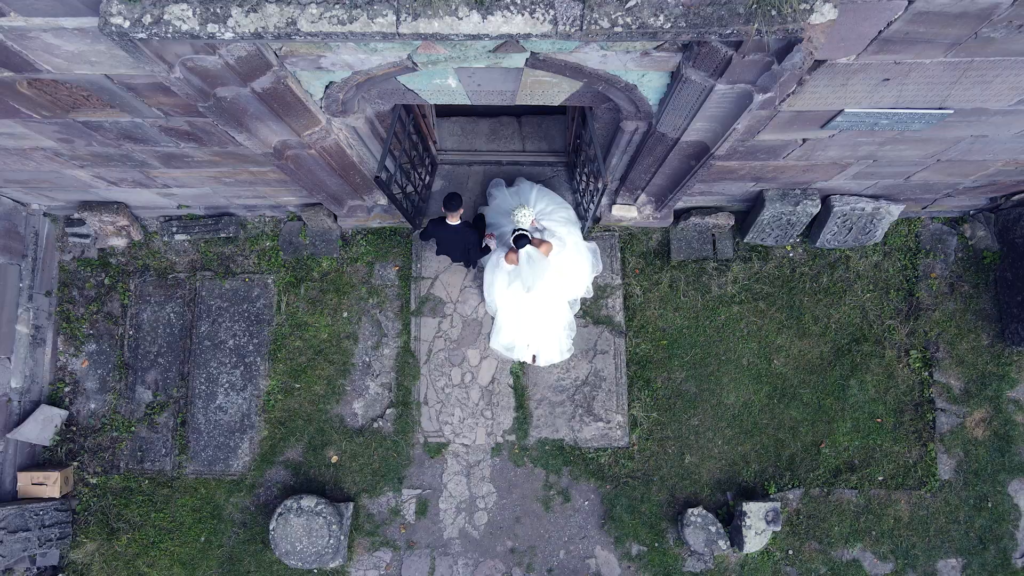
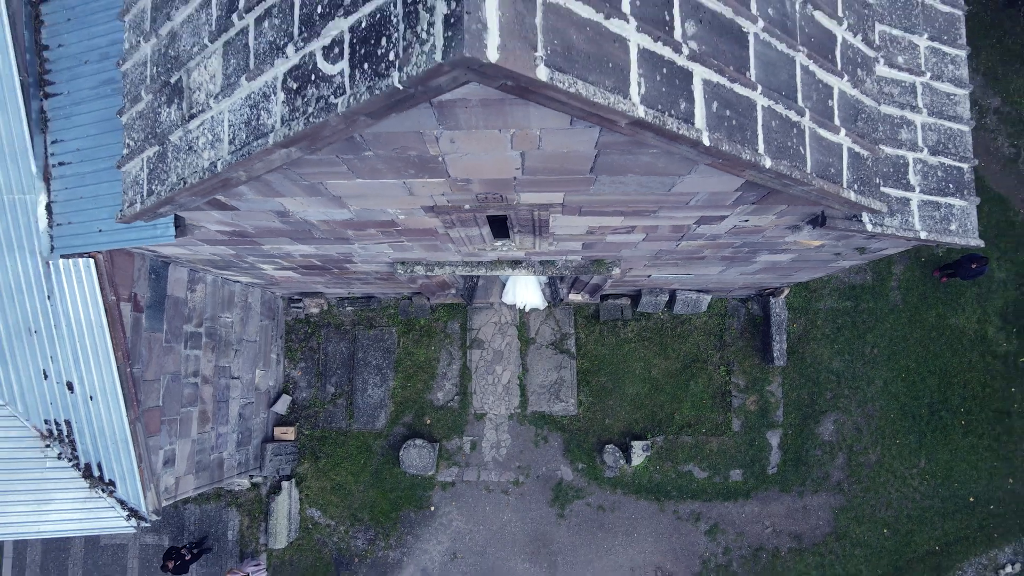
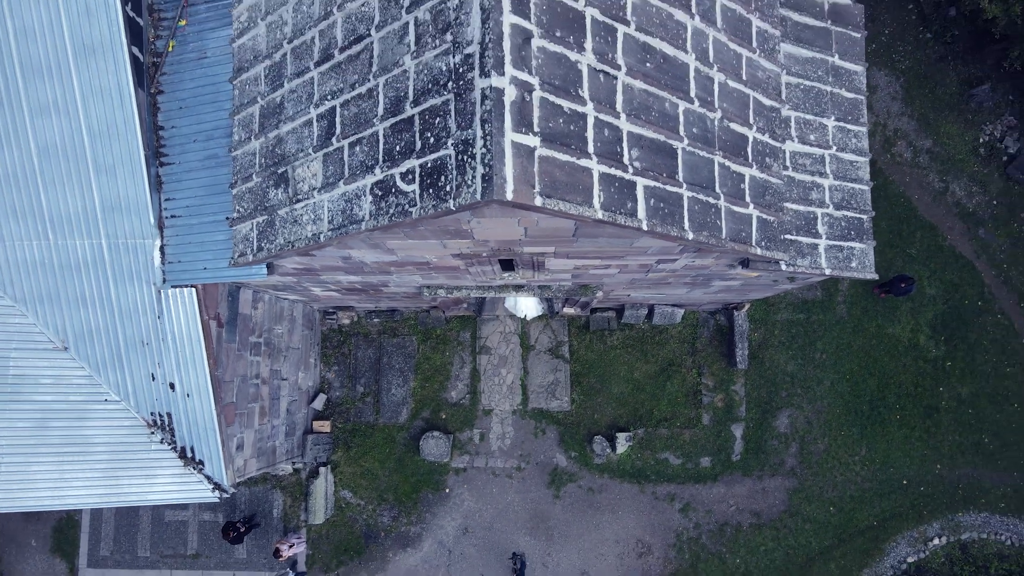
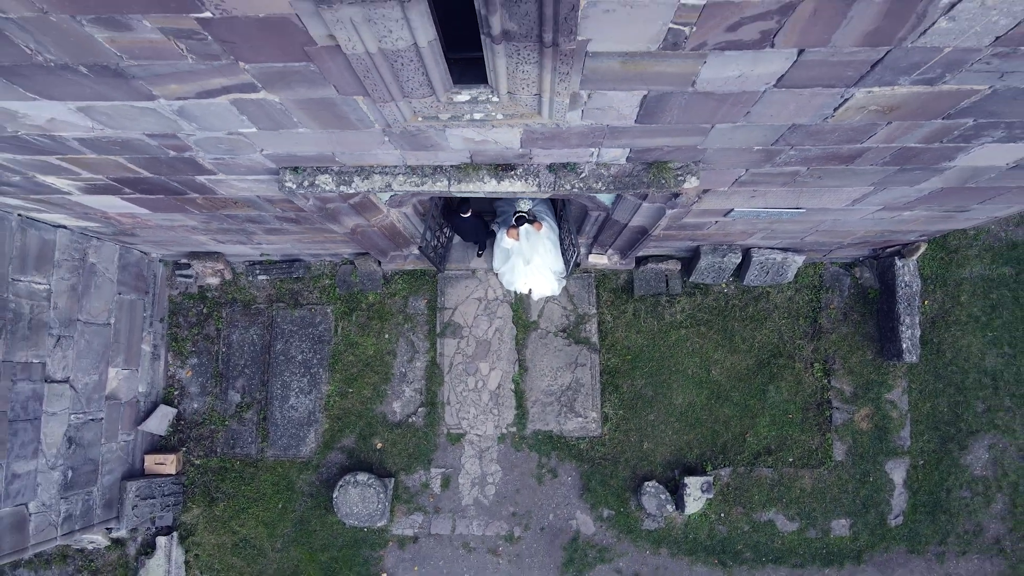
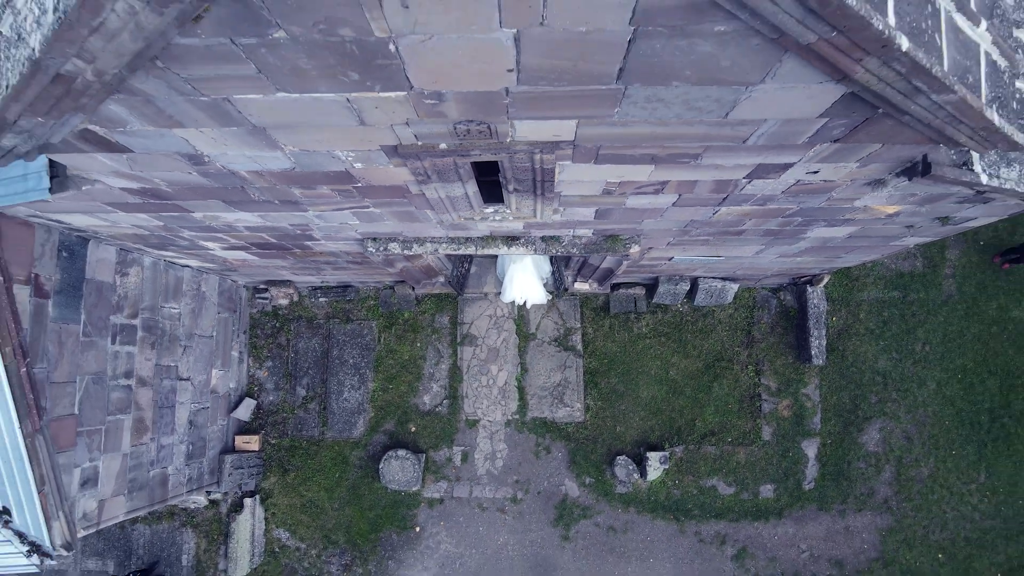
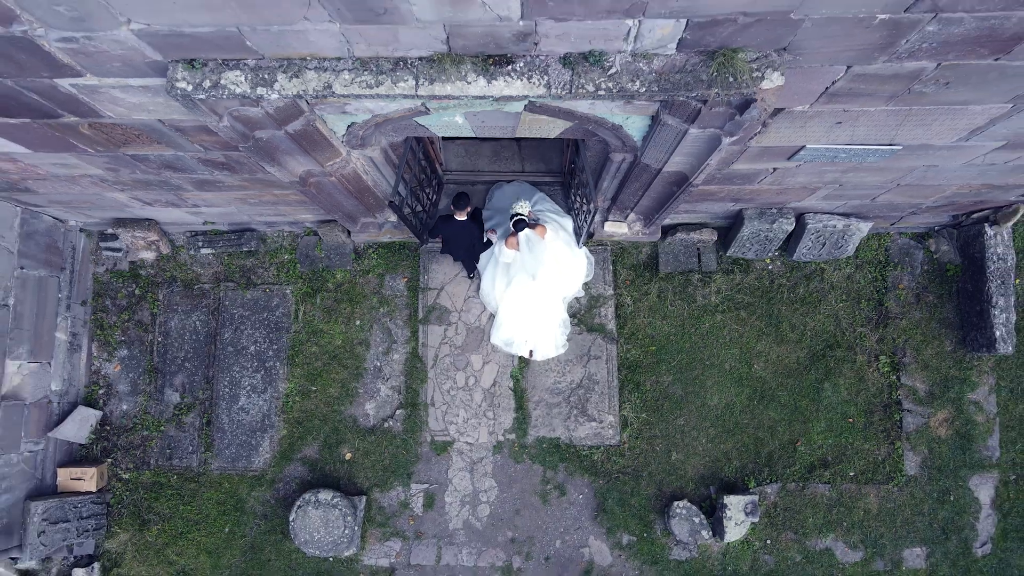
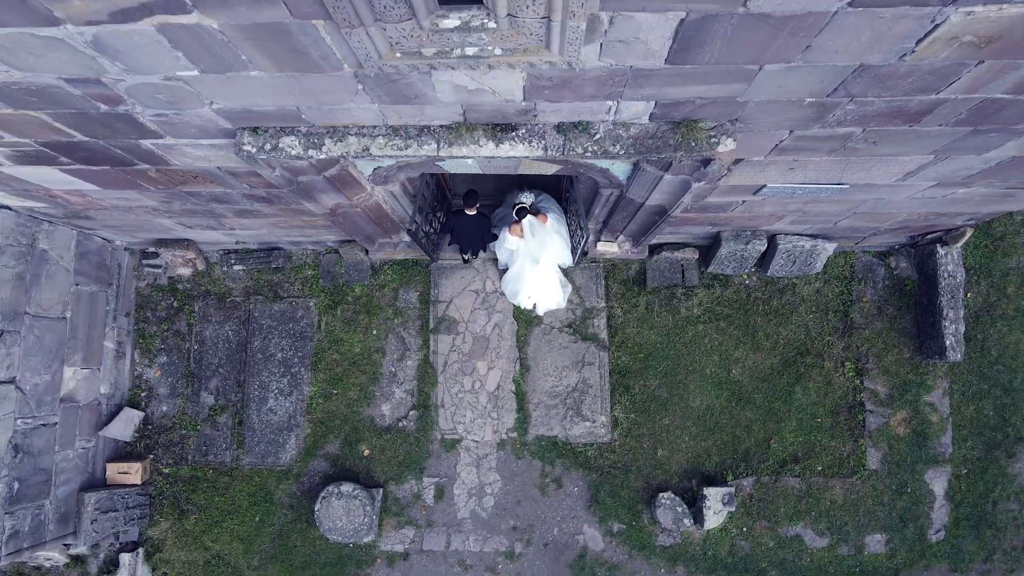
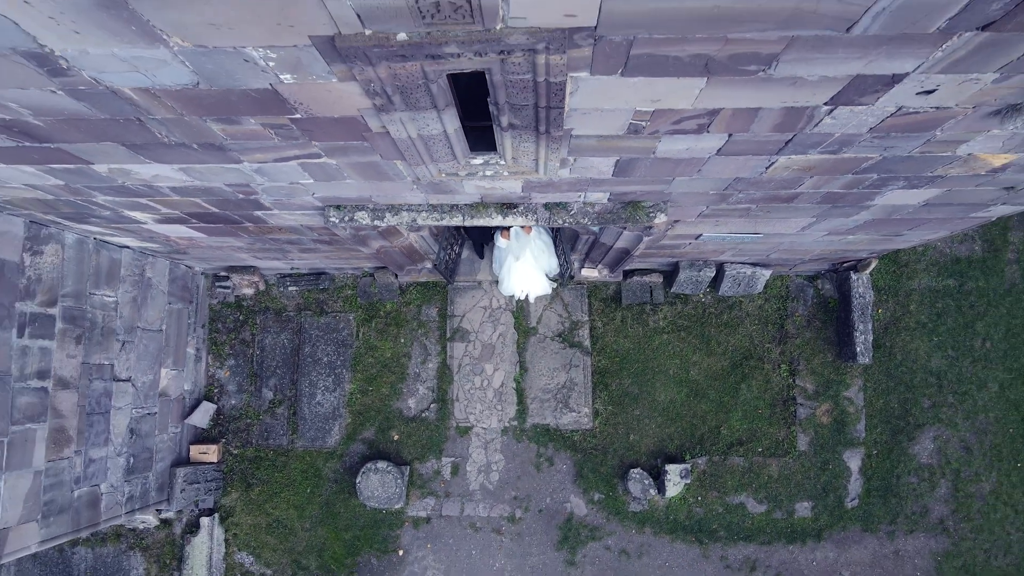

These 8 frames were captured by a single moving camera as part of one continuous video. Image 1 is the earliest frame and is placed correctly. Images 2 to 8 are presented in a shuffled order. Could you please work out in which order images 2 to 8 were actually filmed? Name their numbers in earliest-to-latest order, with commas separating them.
6, 7, 4, 8, 5, 2, 3
